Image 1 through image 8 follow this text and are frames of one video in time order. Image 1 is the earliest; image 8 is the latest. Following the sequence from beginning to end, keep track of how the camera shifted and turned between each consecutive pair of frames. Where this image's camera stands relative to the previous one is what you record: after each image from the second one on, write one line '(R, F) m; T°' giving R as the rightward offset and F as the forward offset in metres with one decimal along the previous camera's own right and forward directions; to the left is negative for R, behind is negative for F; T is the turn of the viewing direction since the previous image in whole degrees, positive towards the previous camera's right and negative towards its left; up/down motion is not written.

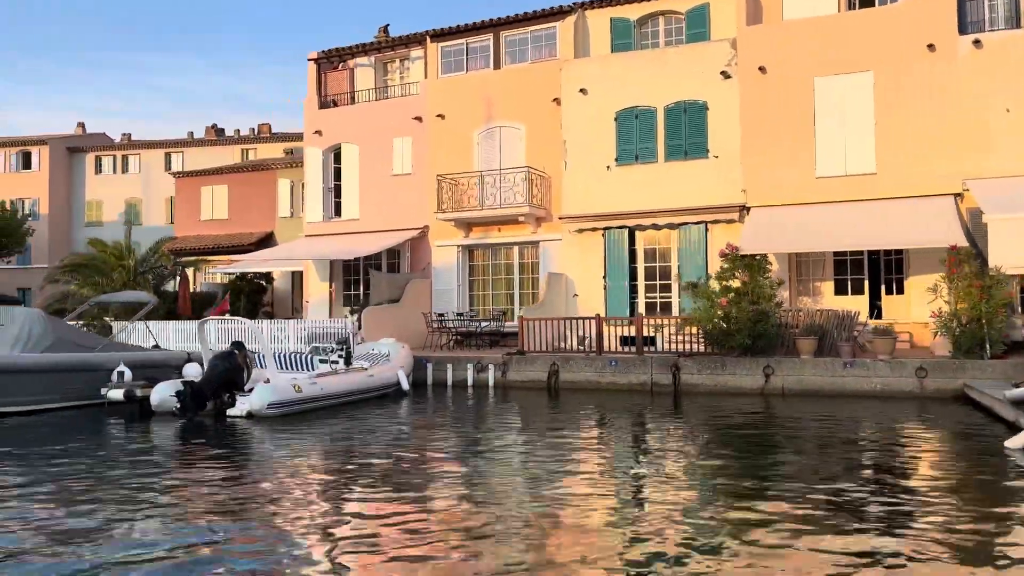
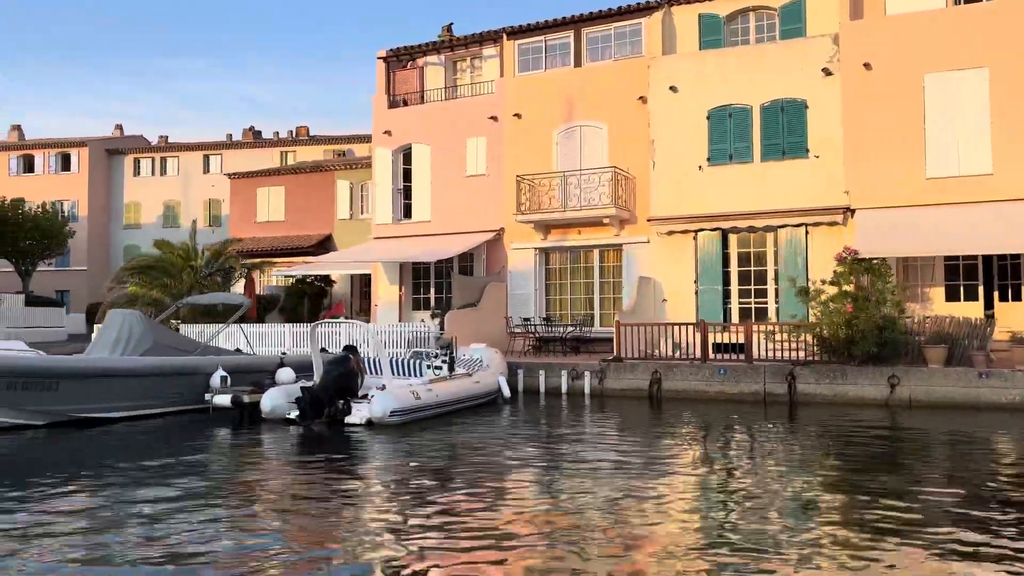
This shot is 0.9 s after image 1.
(-2.0, +0.7) m; -1°
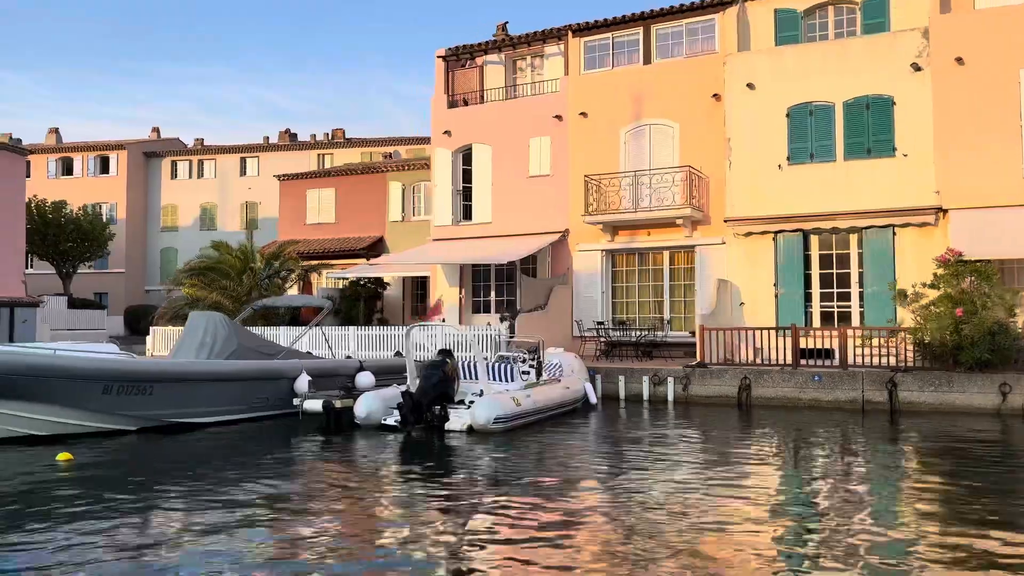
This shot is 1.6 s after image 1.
(-1.5, +0.5) m; -1°
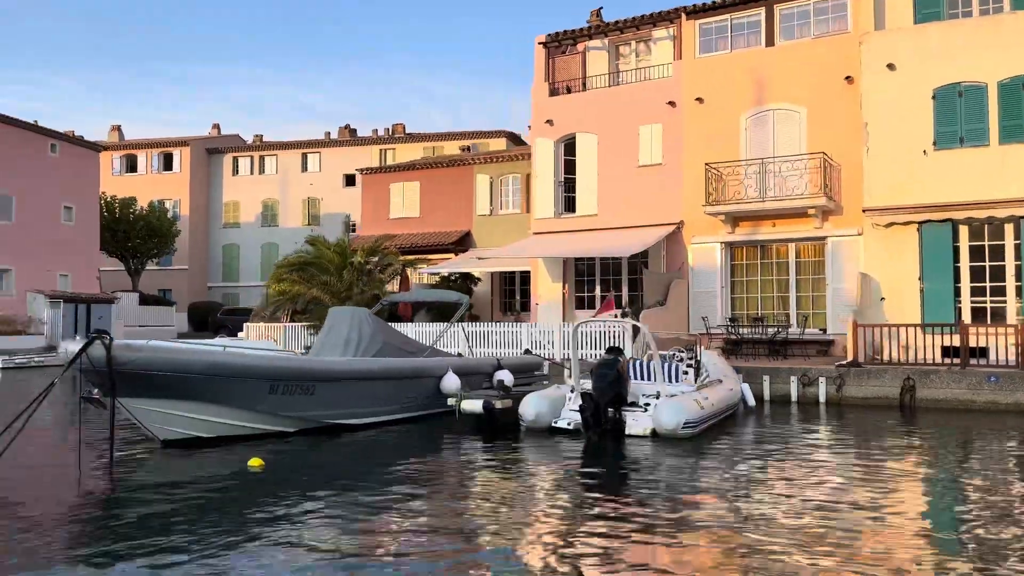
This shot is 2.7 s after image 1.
(-2.3, +0.9) m; -2°
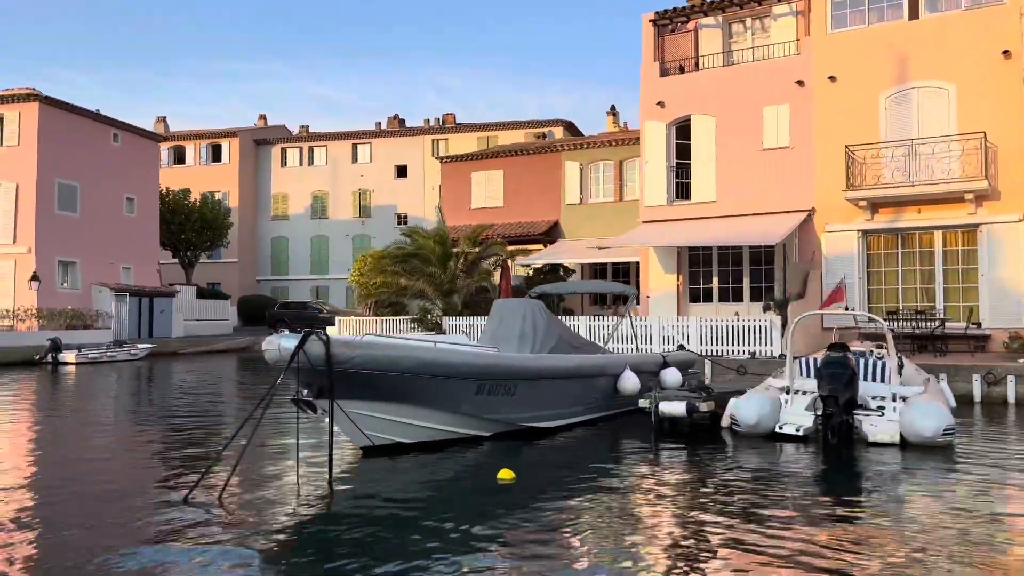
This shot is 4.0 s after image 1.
(-2.8, +1.2) m; -1°
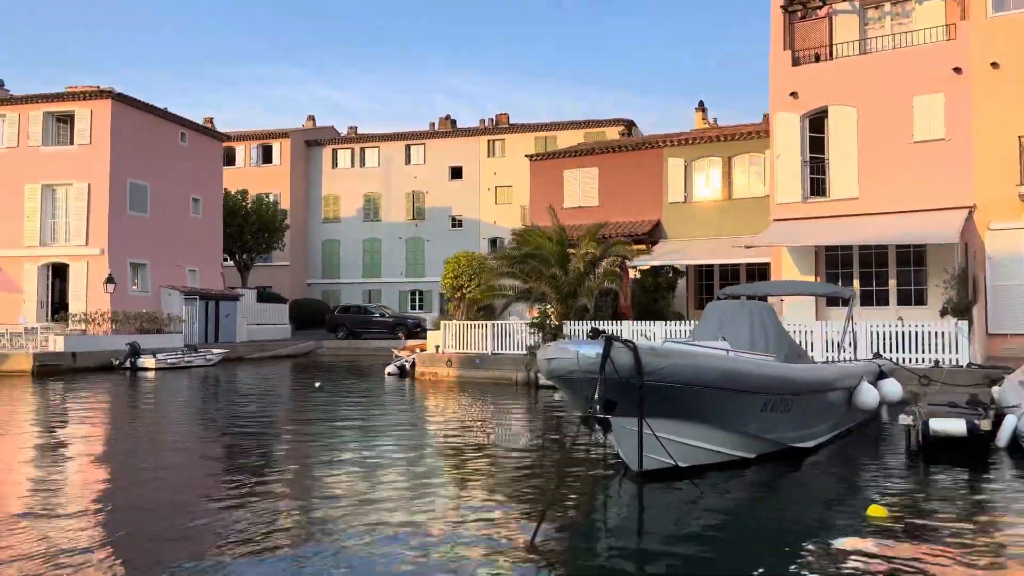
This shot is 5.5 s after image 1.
(-3.1, +1.4) m; -1°
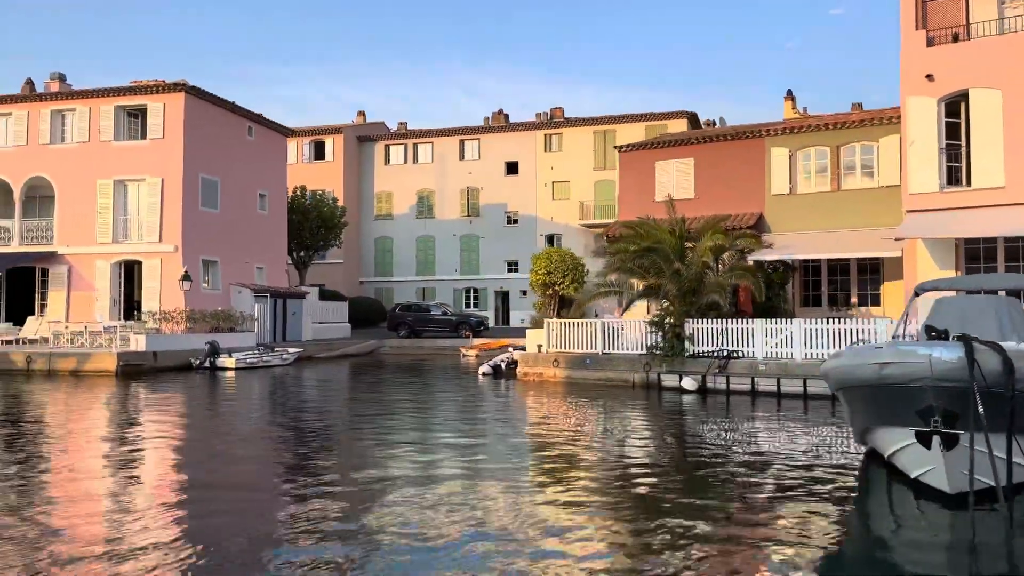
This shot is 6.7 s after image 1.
(-2.6, +1.1) m; -1°
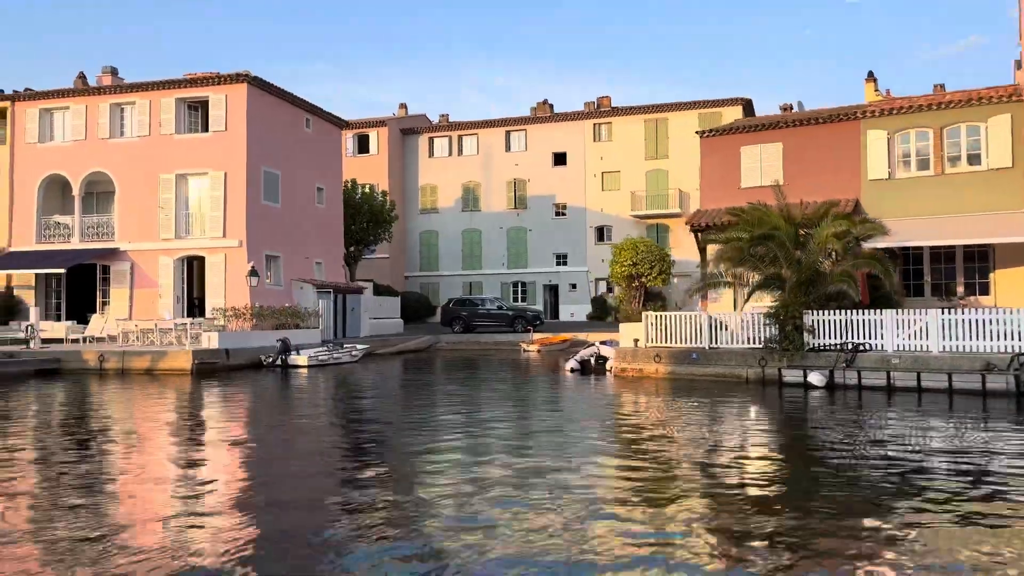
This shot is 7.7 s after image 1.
(-2.3, +1.0) m; -1°
